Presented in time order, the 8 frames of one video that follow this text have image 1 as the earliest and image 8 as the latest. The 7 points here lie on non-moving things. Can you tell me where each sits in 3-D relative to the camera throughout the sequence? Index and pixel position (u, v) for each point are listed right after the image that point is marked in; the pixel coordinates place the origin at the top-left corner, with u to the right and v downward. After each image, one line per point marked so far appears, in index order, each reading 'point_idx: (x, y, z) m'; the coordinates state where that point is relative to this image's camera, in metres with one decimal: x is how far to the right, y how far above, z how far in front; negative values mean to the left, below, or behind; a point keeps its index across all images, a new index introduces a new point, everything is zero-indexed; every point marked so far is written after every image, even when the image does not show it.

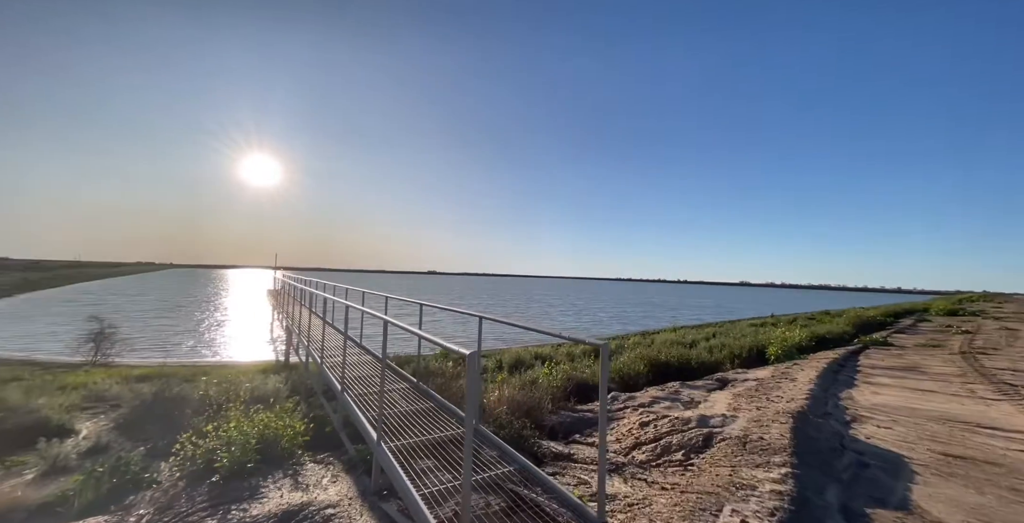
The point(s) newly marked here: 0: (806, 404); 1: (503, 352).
0: (+2.9, -1.4, +4.0) m
1: (-0.3, -2.9, +12.2) m
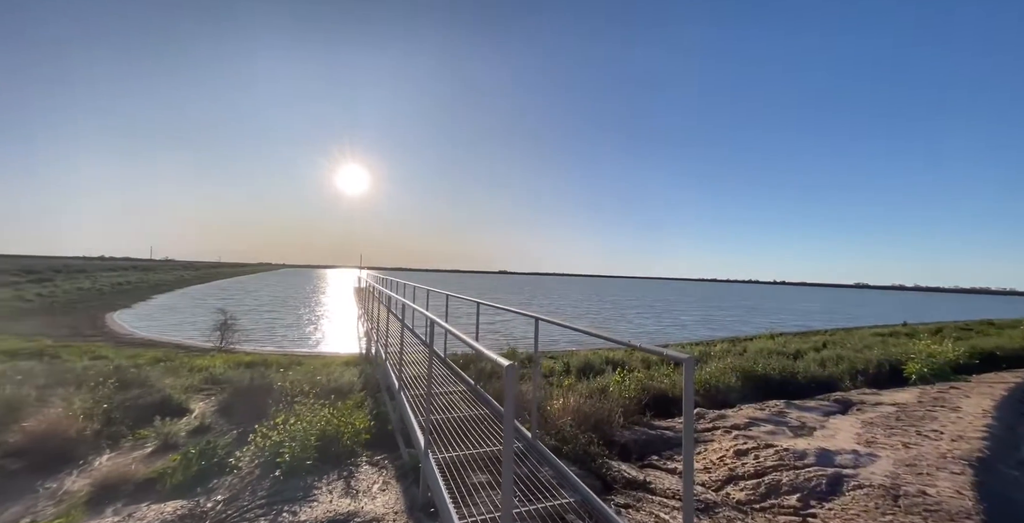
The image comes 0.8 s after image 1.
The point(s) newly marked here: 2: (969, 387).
0: (+3.5, -1.4, +3.0) m
1: (+1.8, -2.9, +11.6) m
2: (+6.3, -1.7, +5.6) m
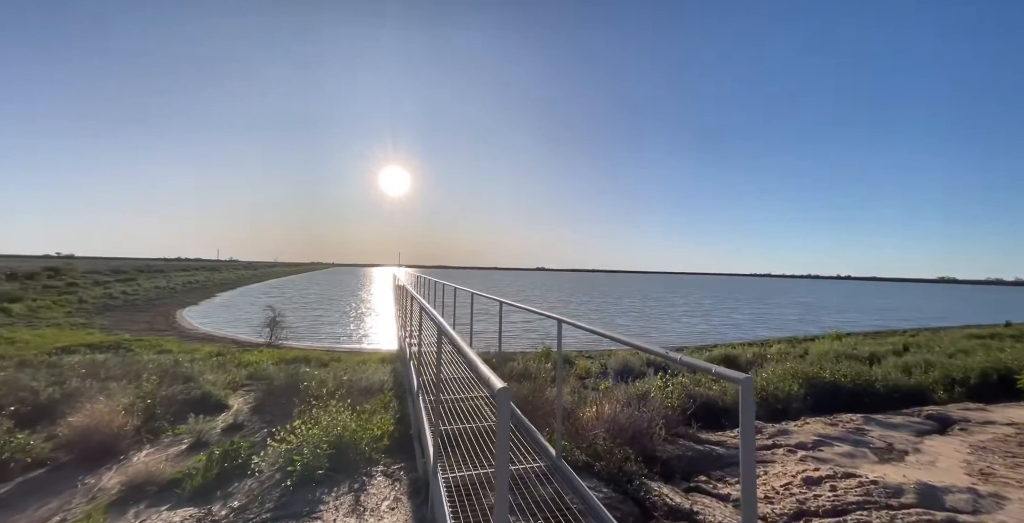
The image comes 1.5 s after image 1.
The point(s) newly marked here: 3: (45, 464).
0: (+3.6, -1.3, +2.2) m
1: (+2.8, -2.7, +11.0) m
2: (+6.7, -1.6, +4.5) m
3: (-5.9, -2.6, +5.1) m
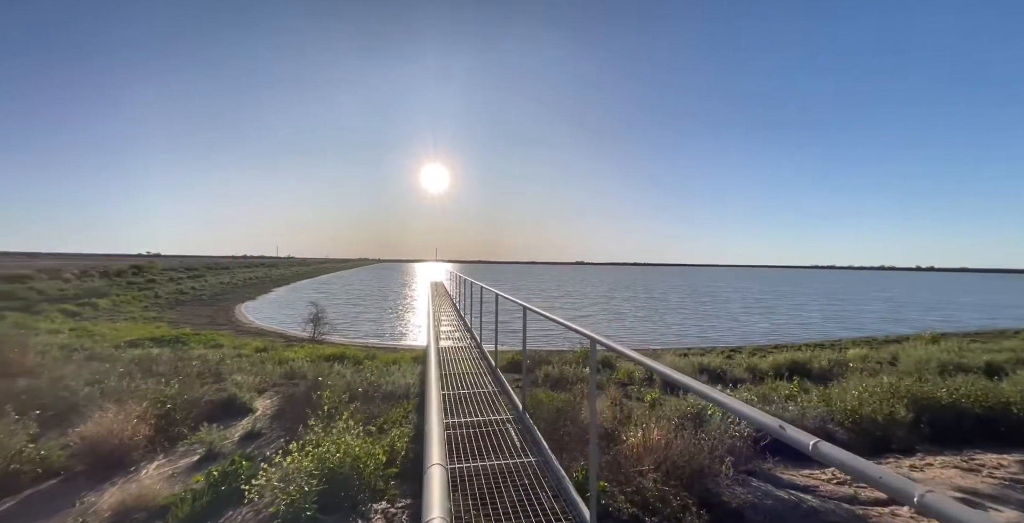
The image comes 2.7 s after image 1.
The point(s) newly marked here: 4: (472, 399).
0: (+3.6, -1.2, +1.1) m
1: (+3.7, -2.5, +10.0) m
2: (+6.9, -1.5, +3.1) m
3: (-5.5, -2.6, +4.9) m
4: (-0.5, -1.8, +5.2) m
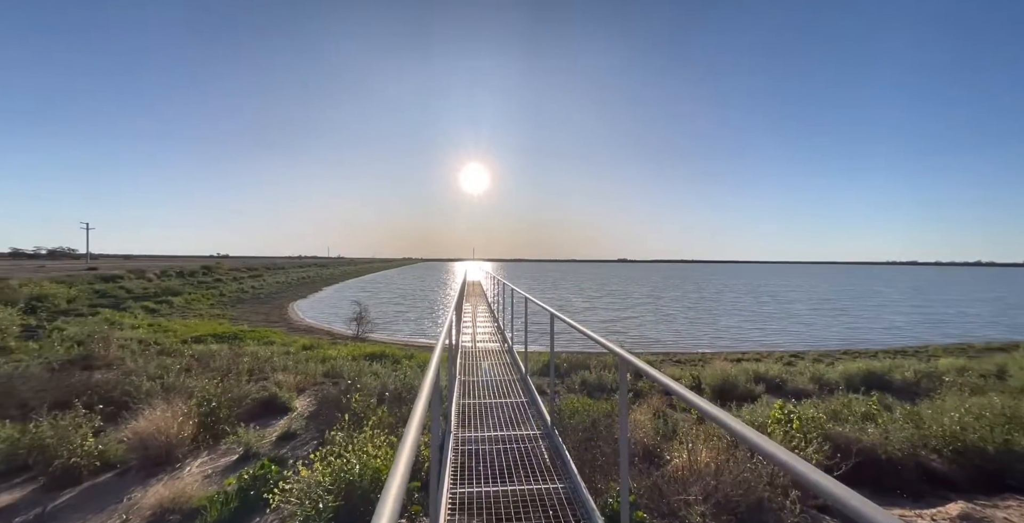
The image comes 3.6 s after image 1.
0: (+3.6, -1.2, +0.4) m
1: (+4.5, -2.5, +9.3) m
2: (+7.0, -1.4, +2.1) m
3: (-5.1, -2.6, +5.2) m
4: (-0.1, -1.9, +4.9) m
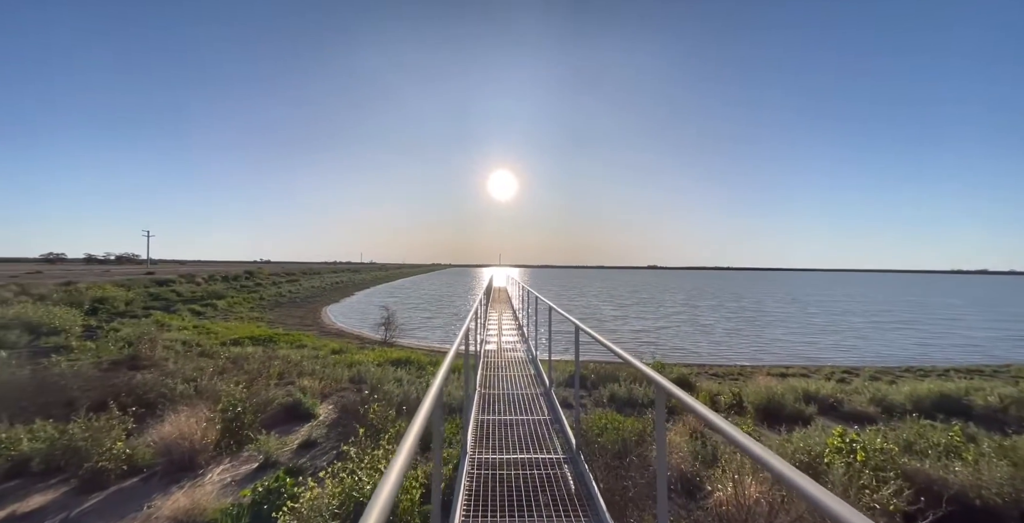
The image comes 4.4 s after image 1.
0: (+3.5, -1.3, -0.1) m
1: (+5.1, -2.6, +8.6) m
2: (+7.1, -1.5, +1.3) m
3: (-4.8, -2.7, +5.2) m
4: (+0.1, -1.9, +4.6) m
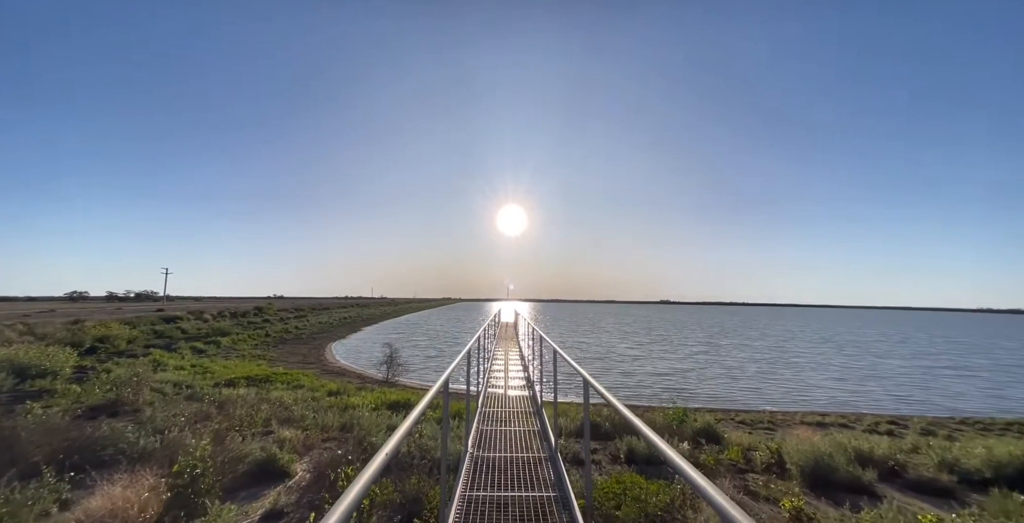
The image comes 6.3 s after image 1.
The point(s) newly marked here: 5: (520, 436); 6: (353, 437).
0: (+3.4, -1.2, -1.0) m
1: (+5.1, -3.3, +7.5) m
2: (+7.0, -1.5, +0.4) m
3: (-4.8, -3.1, +4.3) m
4: (+0.1, -2.3, +3.7) m
5: (+0.2, -2.6, +6.1) m
6: (-3.2, -3.6, +8.1) m
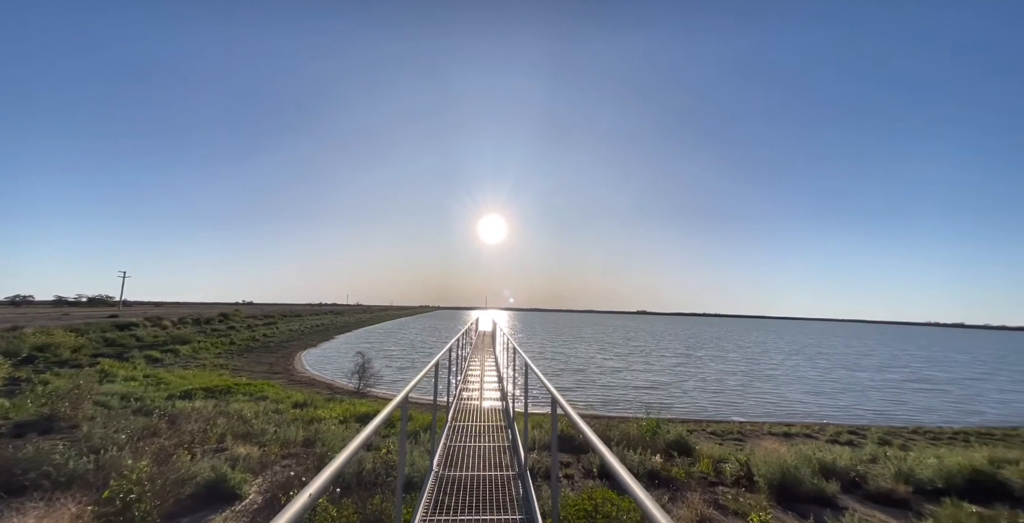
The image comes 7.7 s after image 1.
0: (+3.3, -1.2, -1.0) m
1: (+4.6, -3.5, +7.6) m
2: (+6.9, -1.6, +0.6) m
3: (-5.2, -3.2, +3.8) m
4: (-0.2, -2.4, +3.5) m
5: (-0.3, -2.7, +5.8) m
6: (-3.8, -3.7, +7.6) m
